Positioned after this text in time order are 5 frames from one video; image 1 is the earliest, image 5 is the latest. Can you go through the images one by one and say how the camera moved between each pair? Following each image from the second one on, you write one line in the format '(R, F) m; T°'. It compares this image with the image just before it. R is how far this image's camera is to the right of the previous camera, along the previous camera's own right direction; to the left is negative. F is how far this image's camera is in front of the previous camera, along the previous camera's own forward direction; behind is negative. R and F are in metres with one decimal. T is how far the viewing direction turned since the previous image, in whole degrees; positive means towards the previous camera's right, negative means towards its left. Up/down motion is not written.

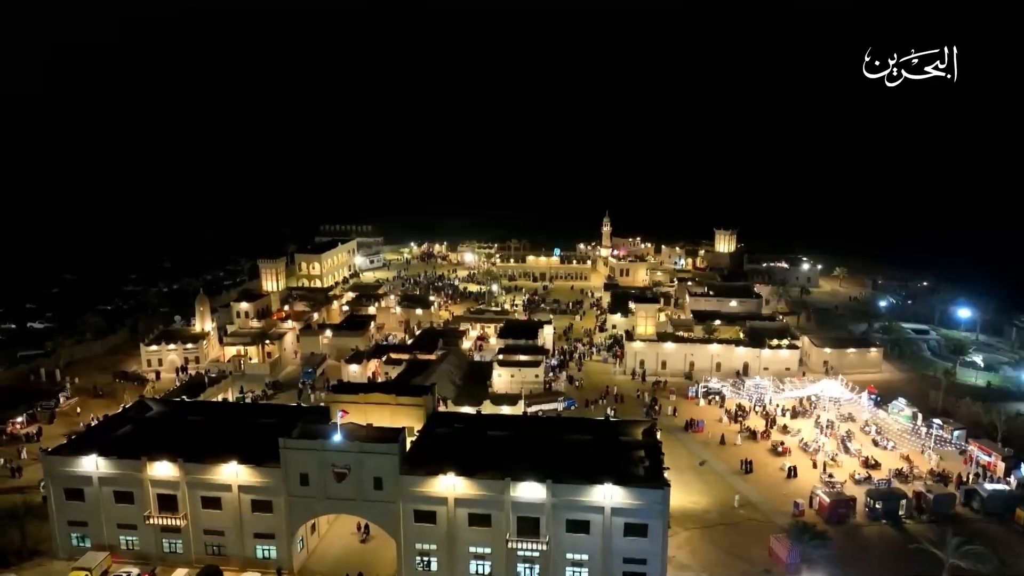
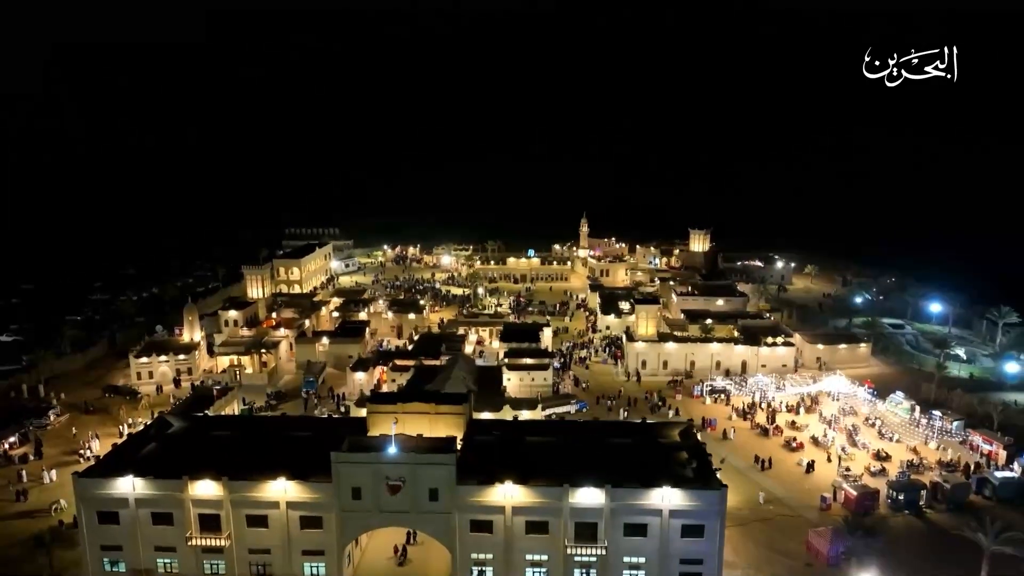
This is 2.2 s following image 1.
(-4.3, +0.2) m; +4°
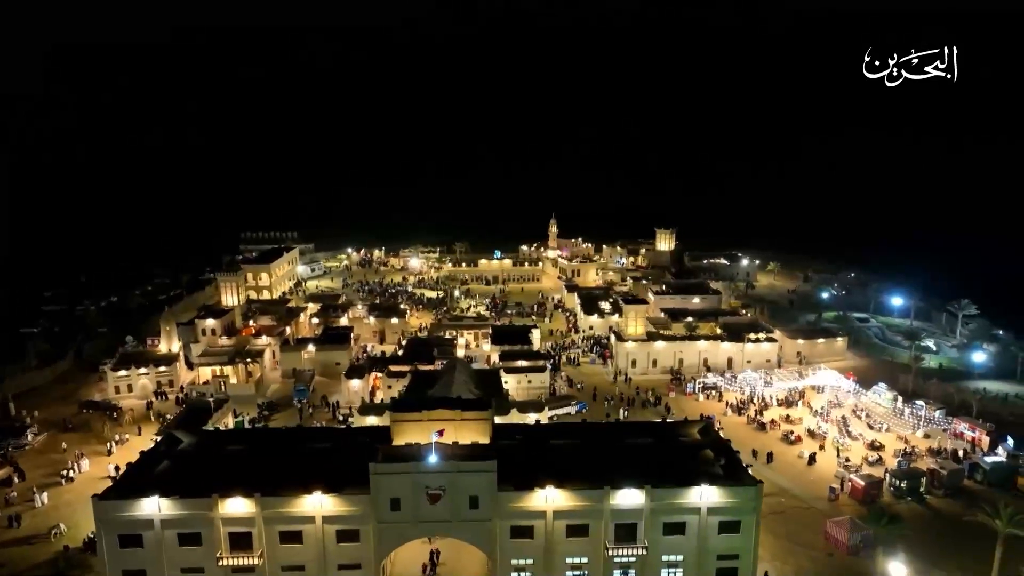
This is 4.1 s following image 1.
(-3.8, +0.2) m; +5°
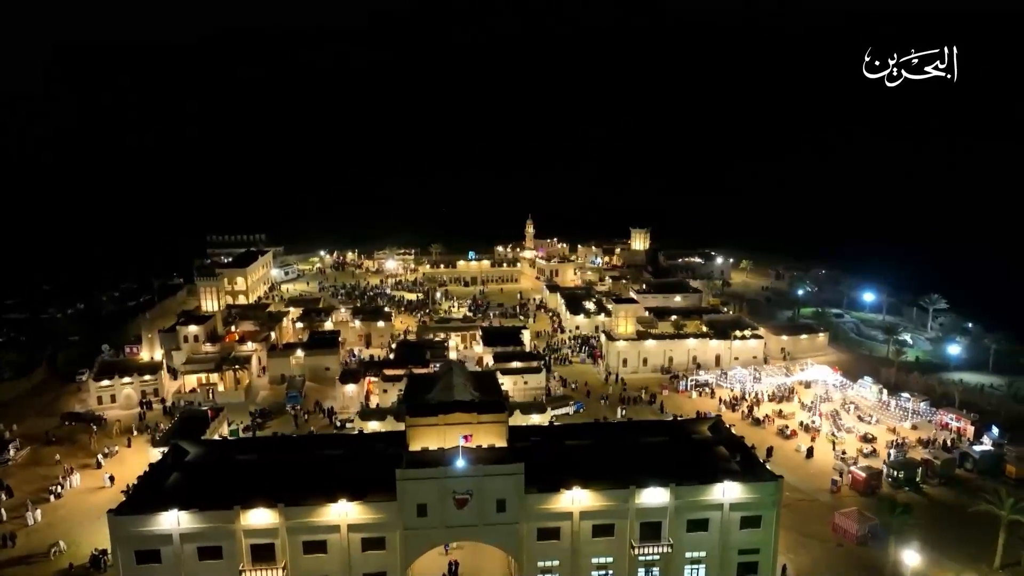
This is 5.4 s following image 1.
(-2.7, +0.1) m; +3°
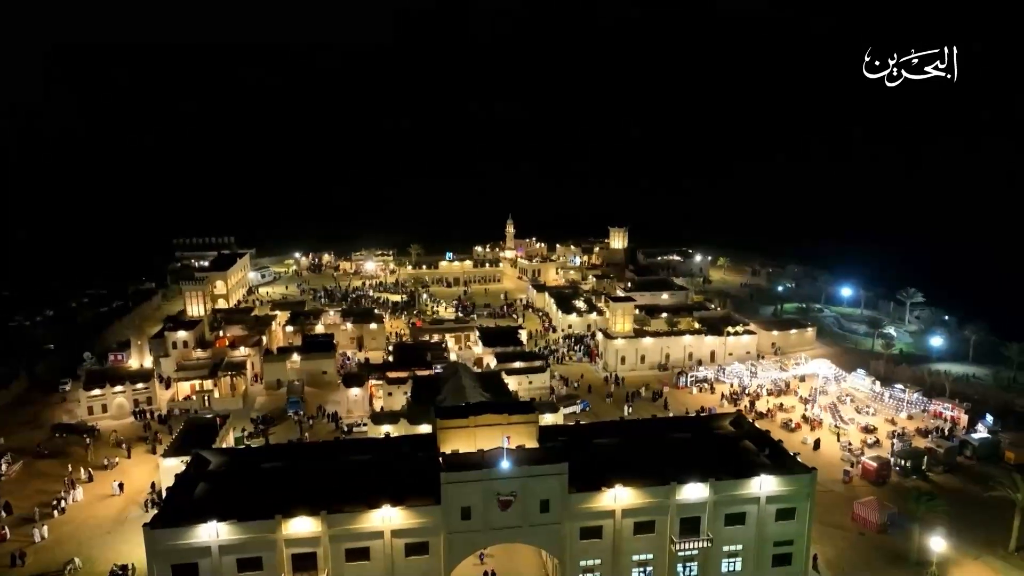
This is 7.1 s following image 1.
(-3.4, +0.2) m; +3°
